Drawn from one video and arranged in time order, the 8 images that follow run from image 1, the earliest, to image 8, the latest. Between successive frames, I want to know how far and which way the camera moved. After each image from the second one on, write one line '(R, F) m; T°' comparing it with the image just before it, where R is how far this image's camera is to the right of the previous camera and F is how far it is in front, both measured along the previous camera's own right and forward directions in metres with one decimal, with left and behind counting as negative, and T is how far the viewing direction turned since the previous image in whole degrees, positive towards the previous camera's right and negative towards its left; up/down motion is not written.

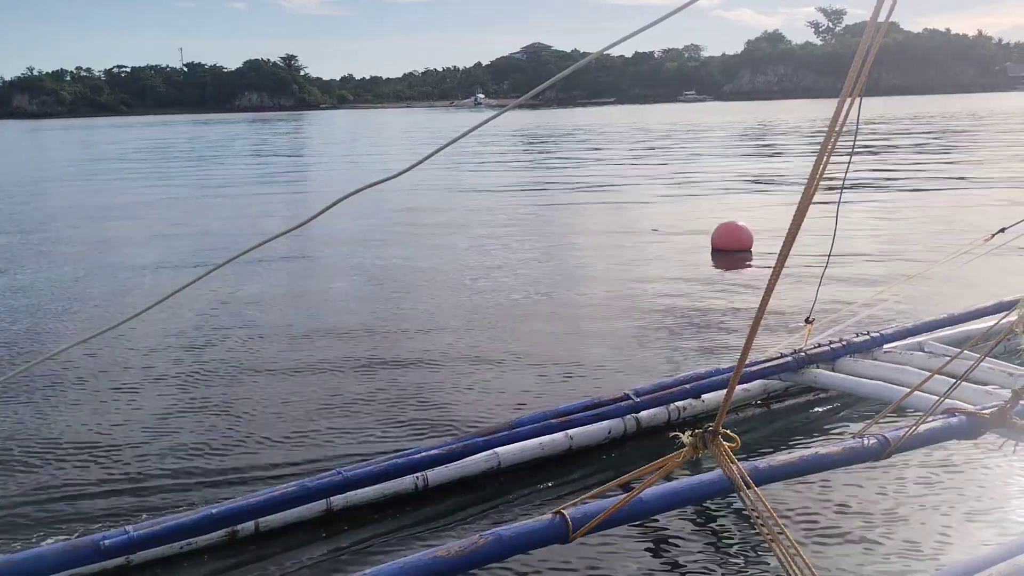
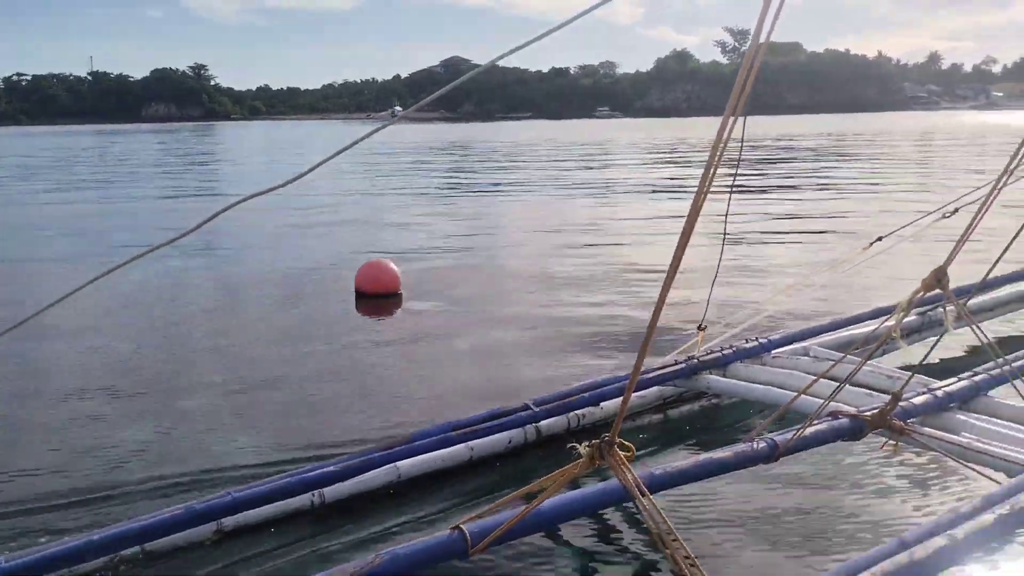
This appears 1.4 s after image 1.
(+0.1, 0.0) m; +5°
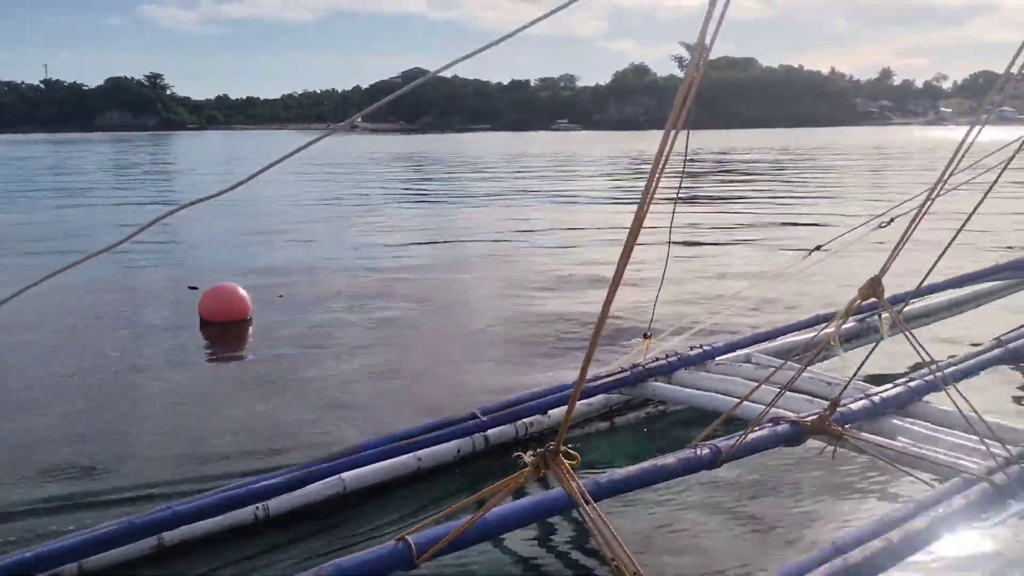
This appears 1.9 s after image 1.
(+2.1, -0.1) m; -33°
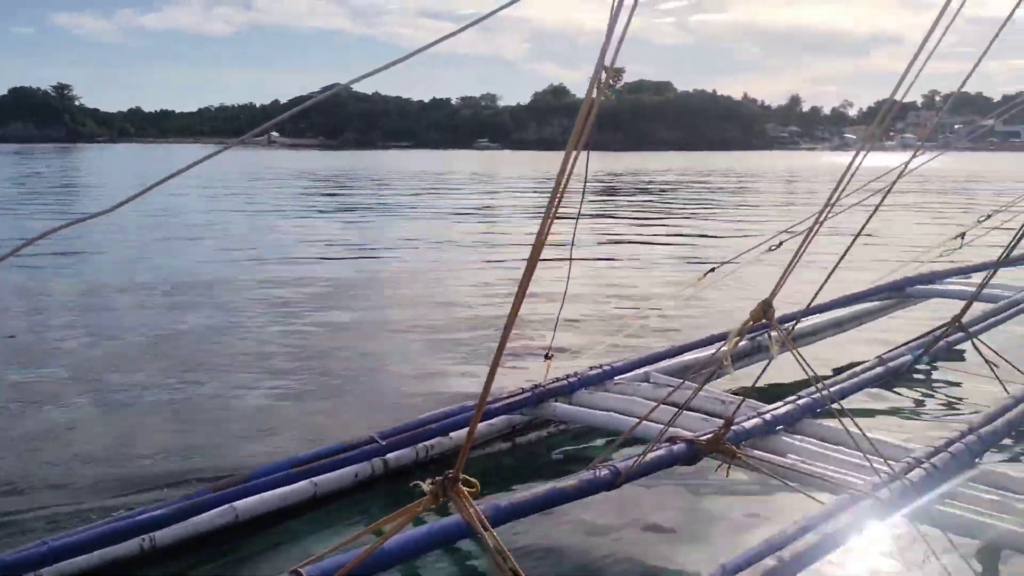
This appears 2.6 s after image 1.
(+0.1, 0.0) m; +5°
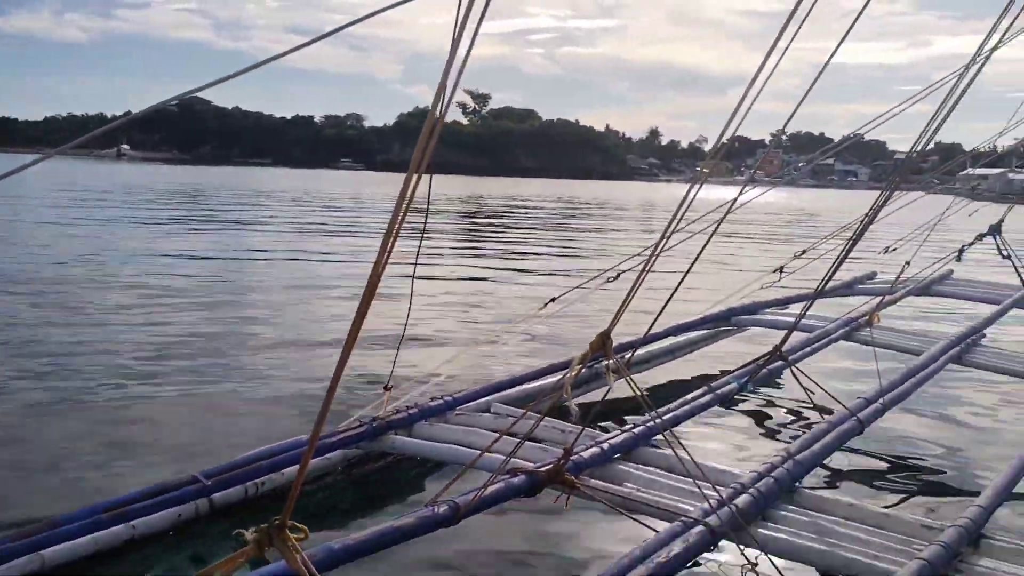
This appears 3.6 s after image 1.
(+0.1, +0.1) m; +9°
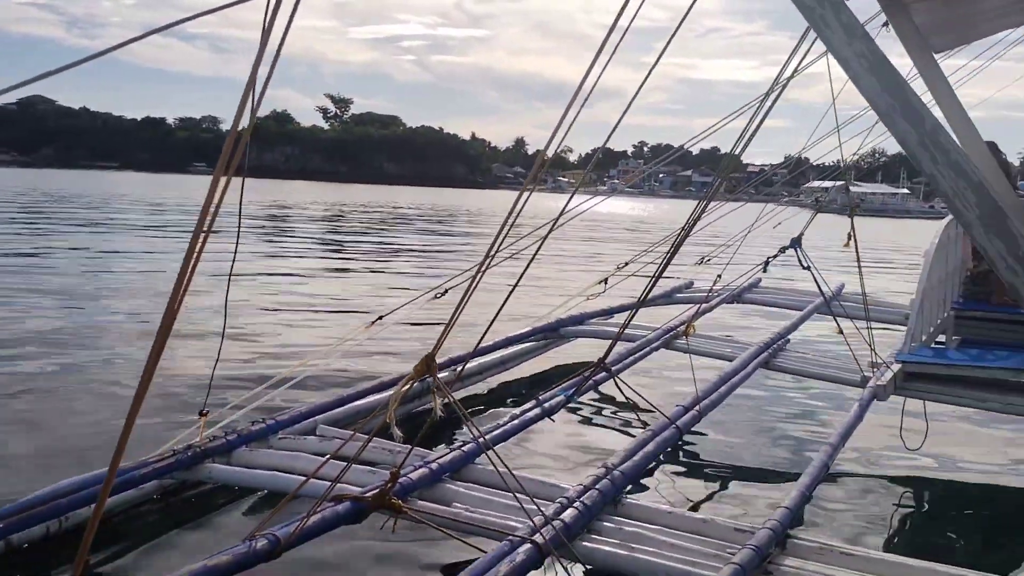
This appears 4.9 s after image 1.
(+0.2, +0.1) m; +8°
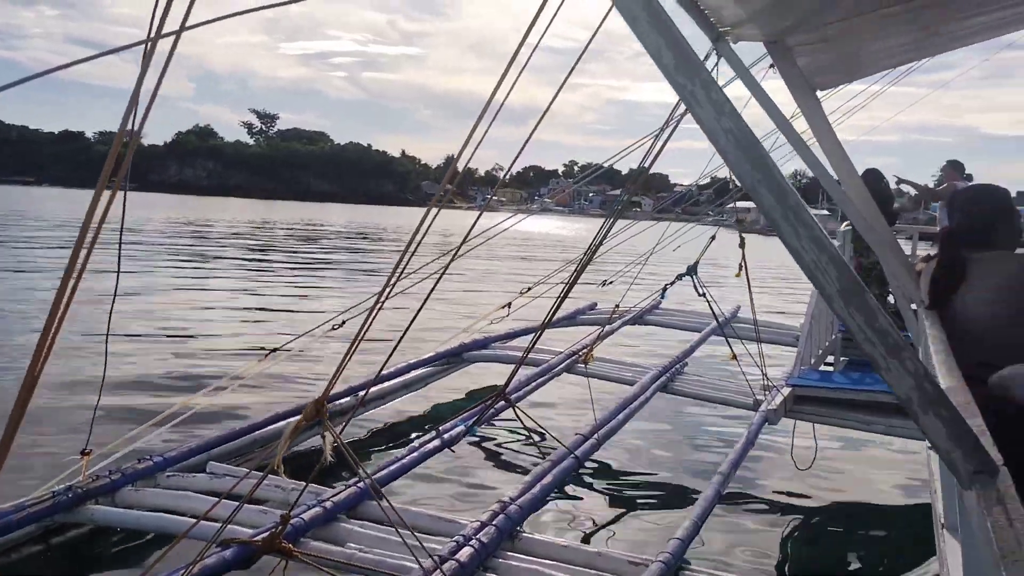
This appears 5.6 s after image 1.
(+0.1, 0.0) m; +4°
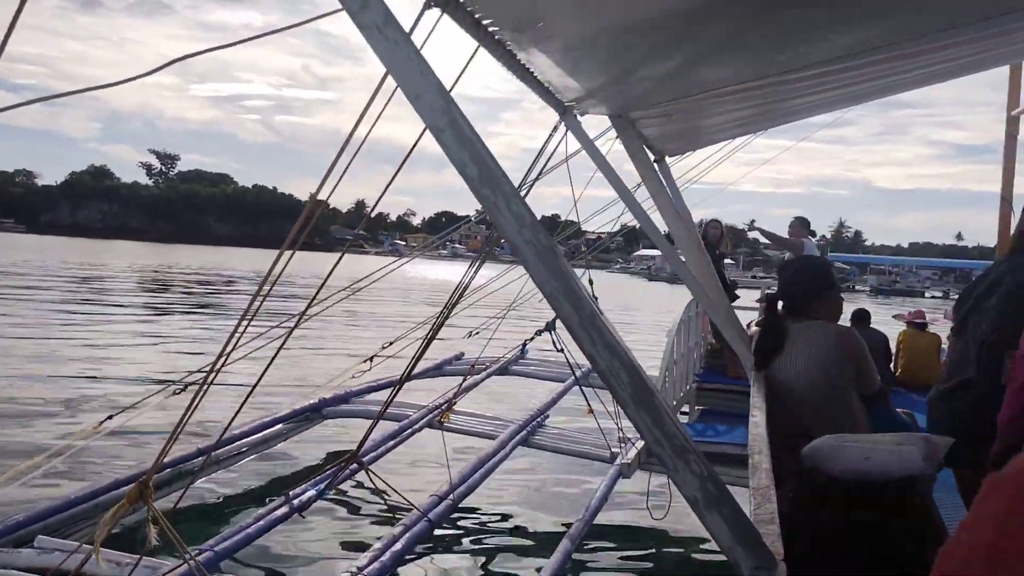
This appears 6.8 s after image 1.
(+0.2, 0.0) m; +6°
